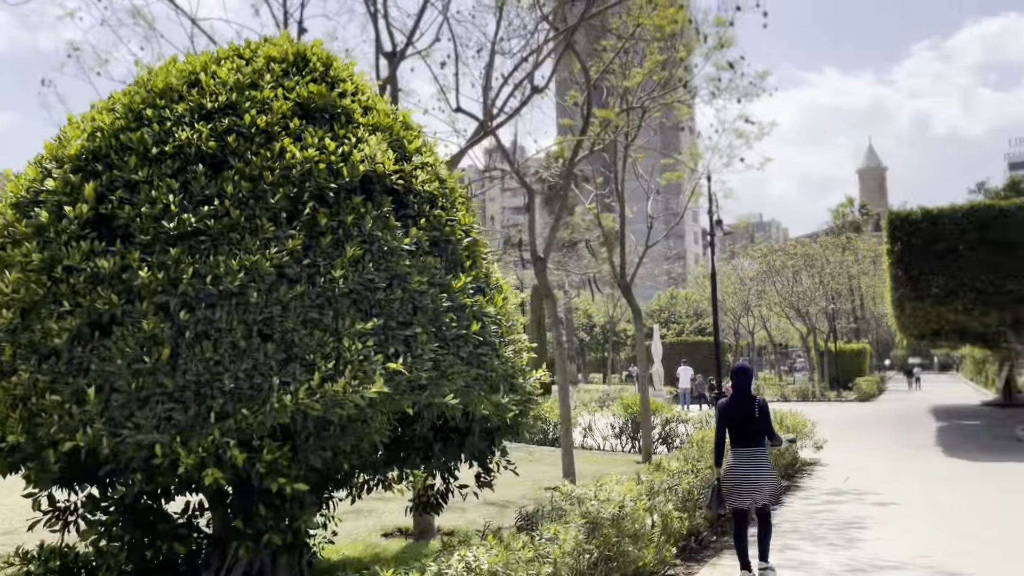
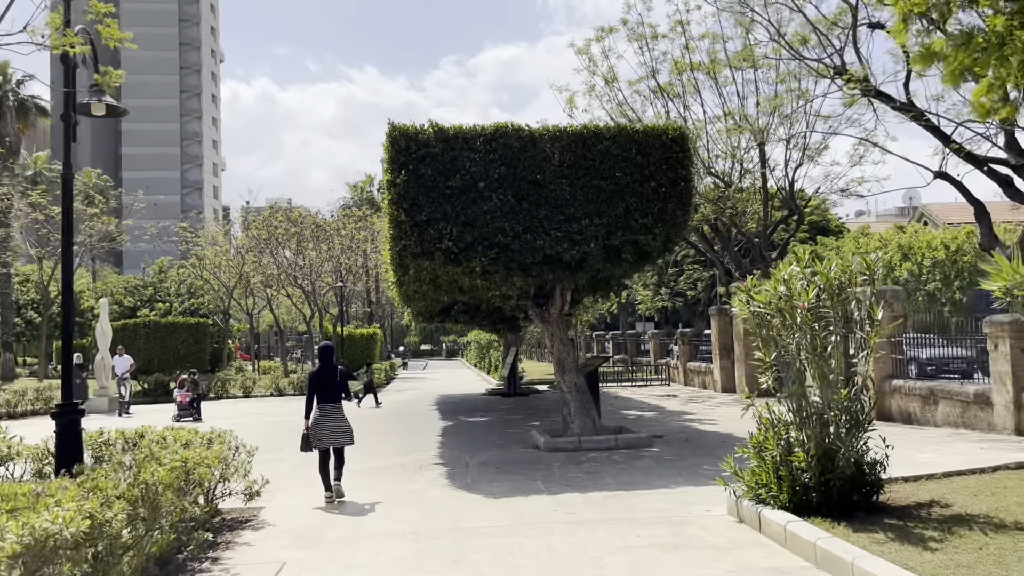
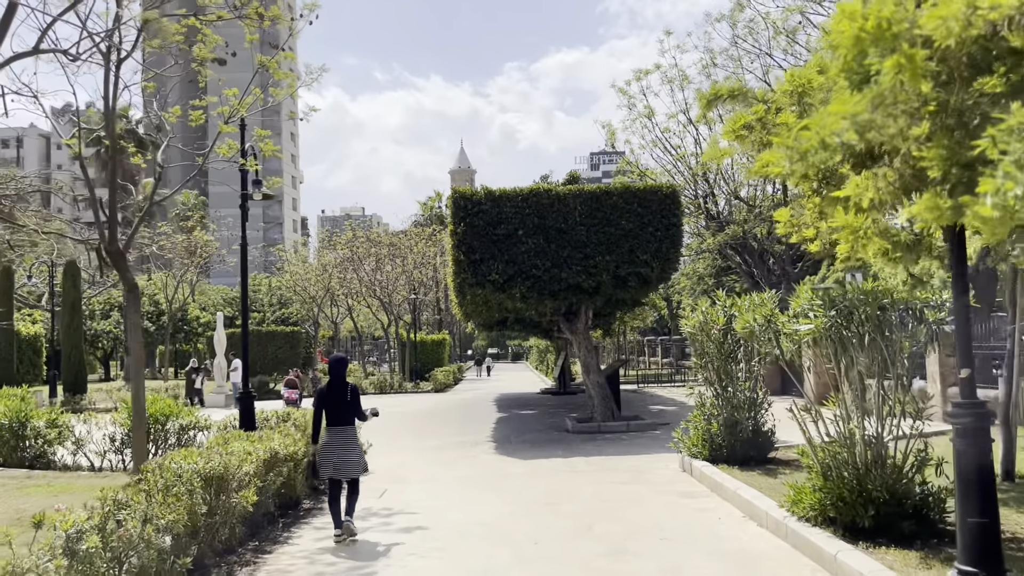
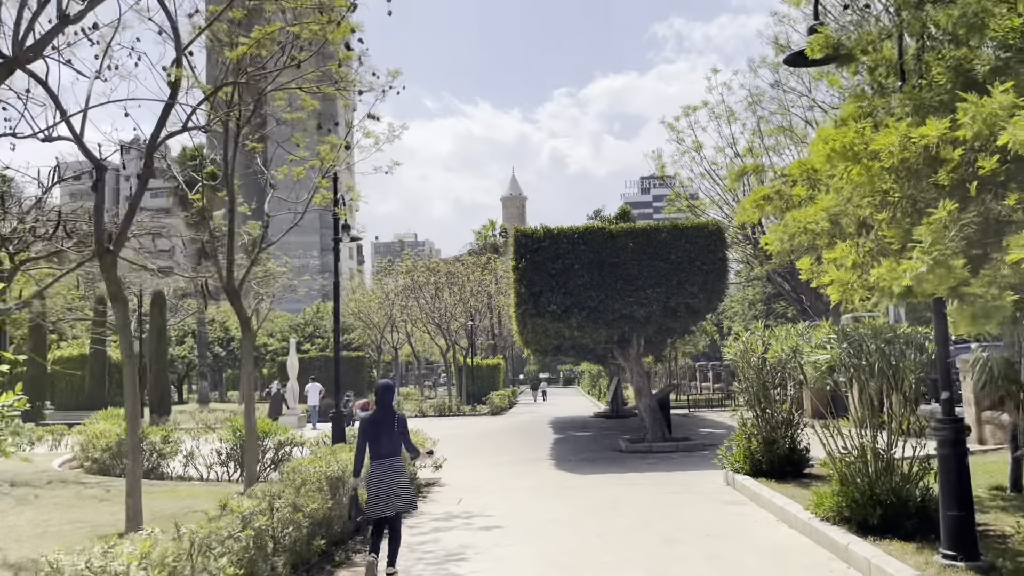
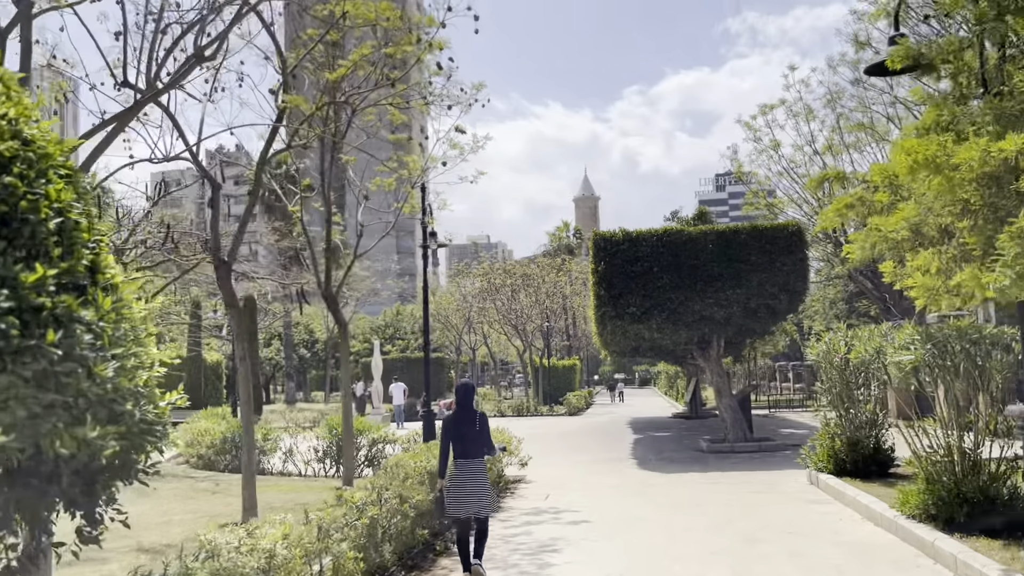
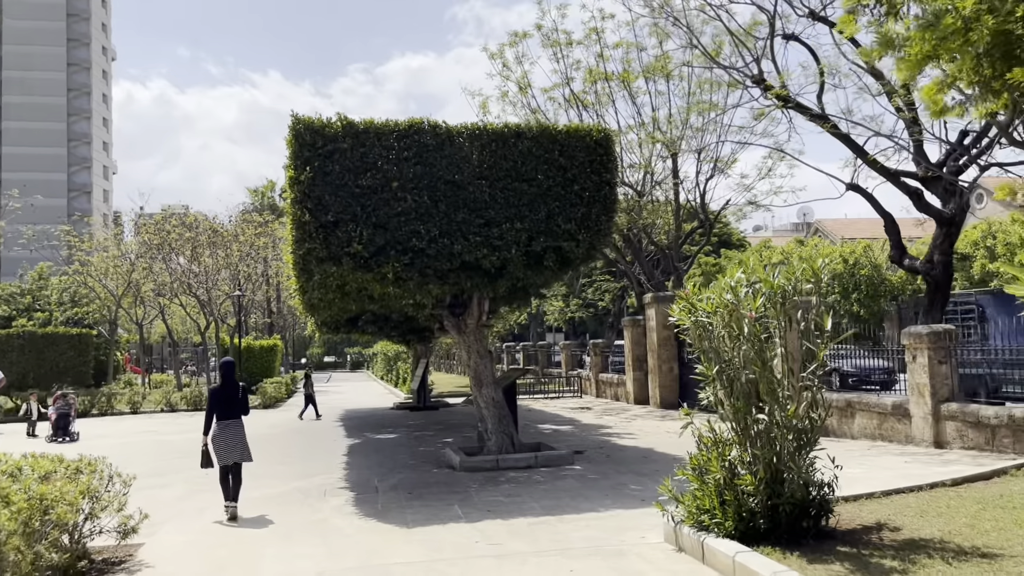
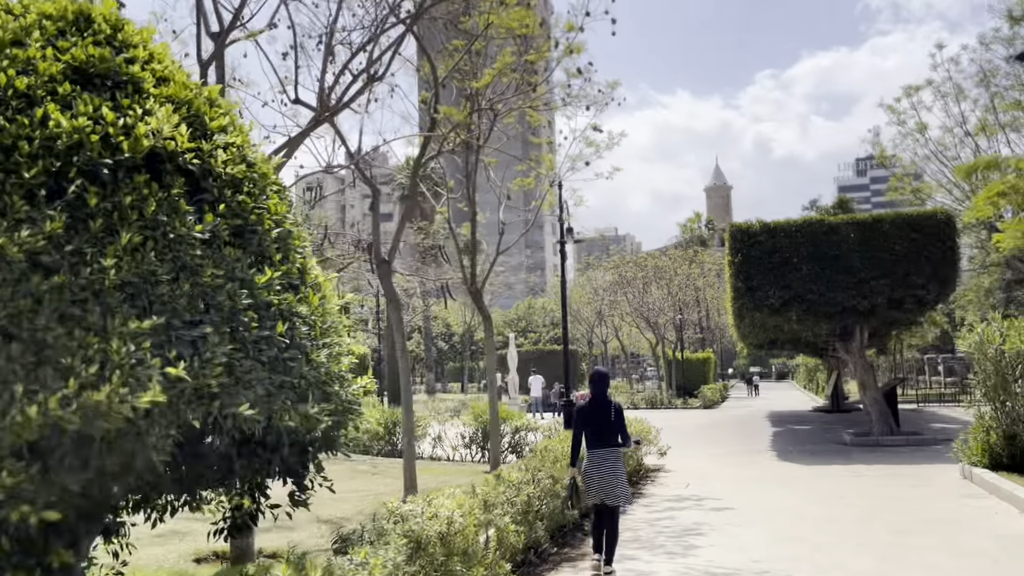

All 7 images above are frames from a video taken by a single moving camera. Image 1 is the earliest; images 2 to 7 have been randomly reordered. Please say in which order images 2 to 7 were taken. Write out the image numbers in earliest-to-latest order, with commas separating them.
7, 5, 4, 3, 2, 6
